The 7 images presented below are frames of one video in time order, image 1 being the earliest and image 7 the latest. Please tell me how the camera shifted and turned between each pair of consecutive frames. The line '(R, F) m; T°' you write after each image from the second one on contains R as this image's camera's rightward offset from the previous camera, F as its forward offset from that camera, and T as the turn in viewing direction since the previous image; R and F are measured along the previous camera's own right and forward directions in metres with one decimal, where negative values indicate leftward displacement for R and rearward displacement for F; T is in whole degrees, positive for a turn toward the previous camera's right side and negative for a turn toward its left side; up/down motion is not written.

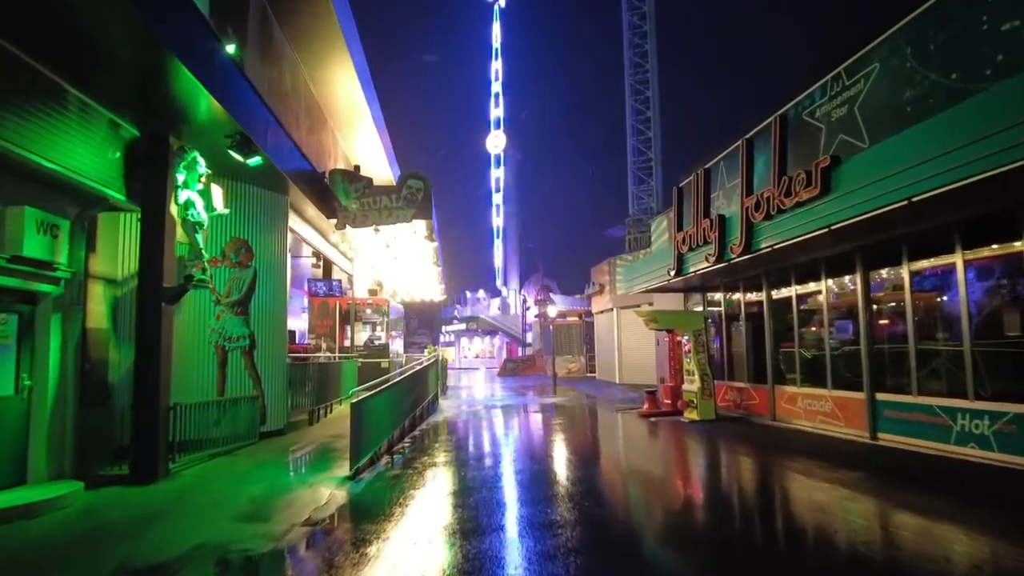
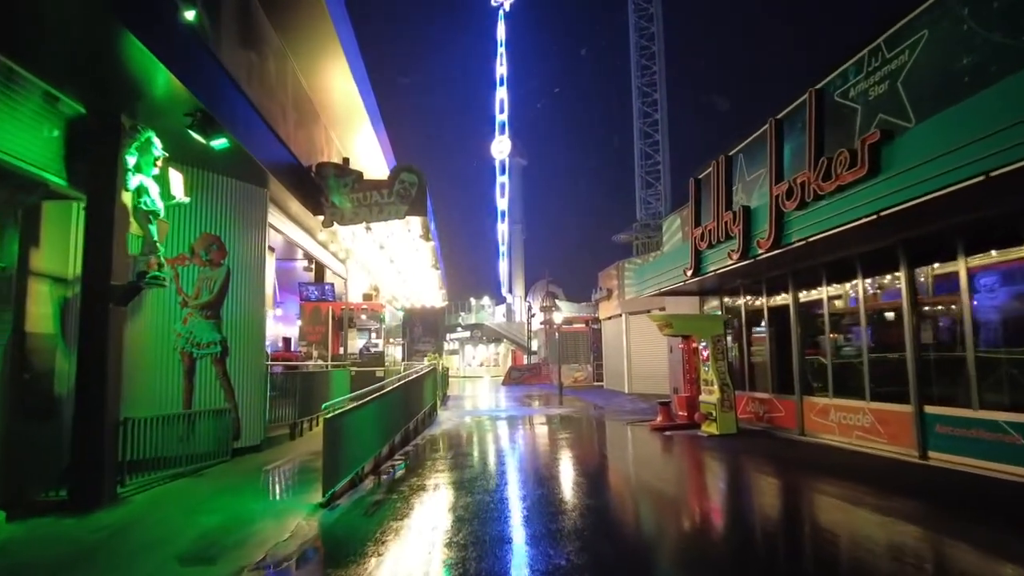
(+0.1, +1.0) m; -1°
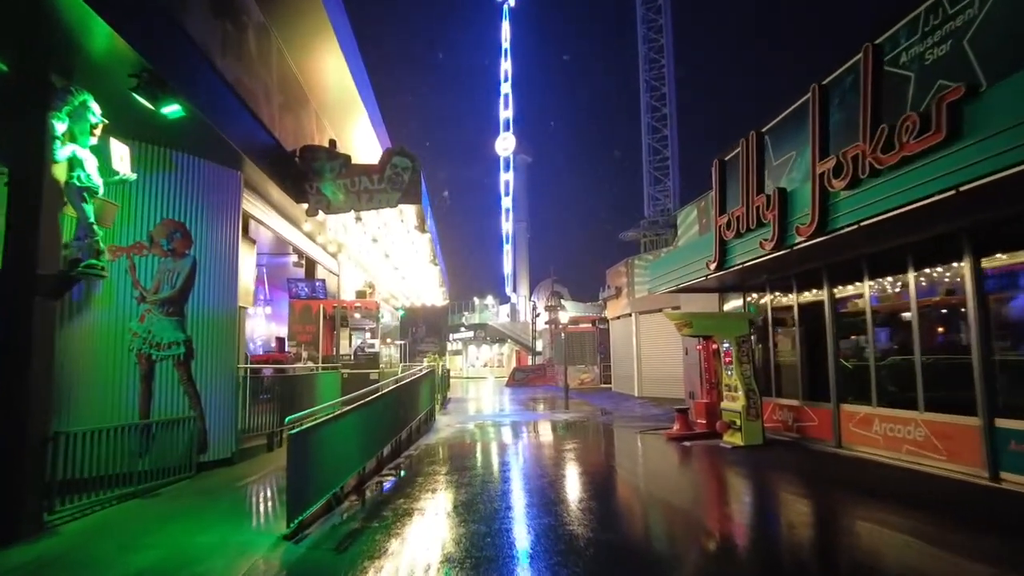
(0.0, +1.1) m; 0°
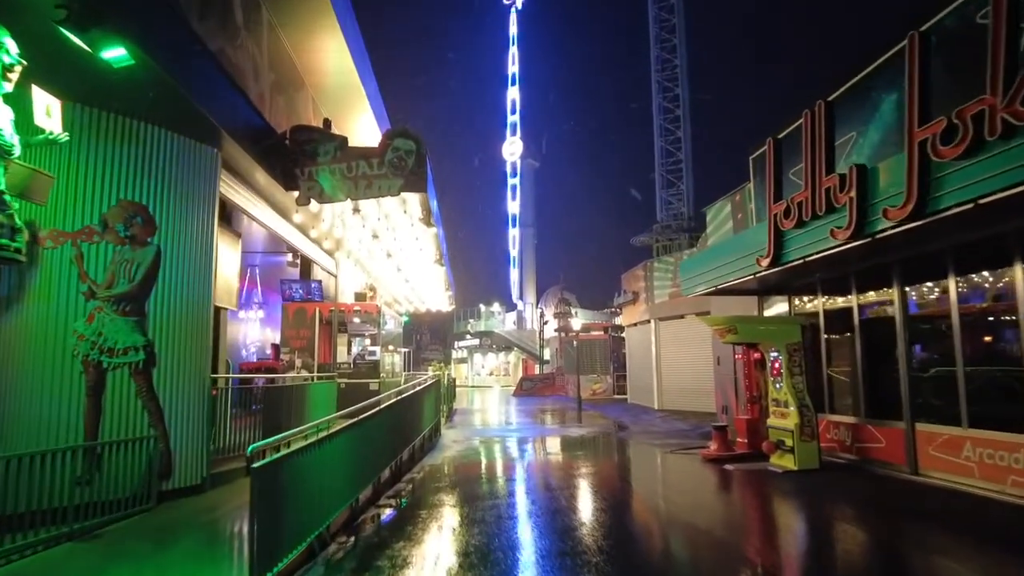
(-0.2, +1.3) m; 0°
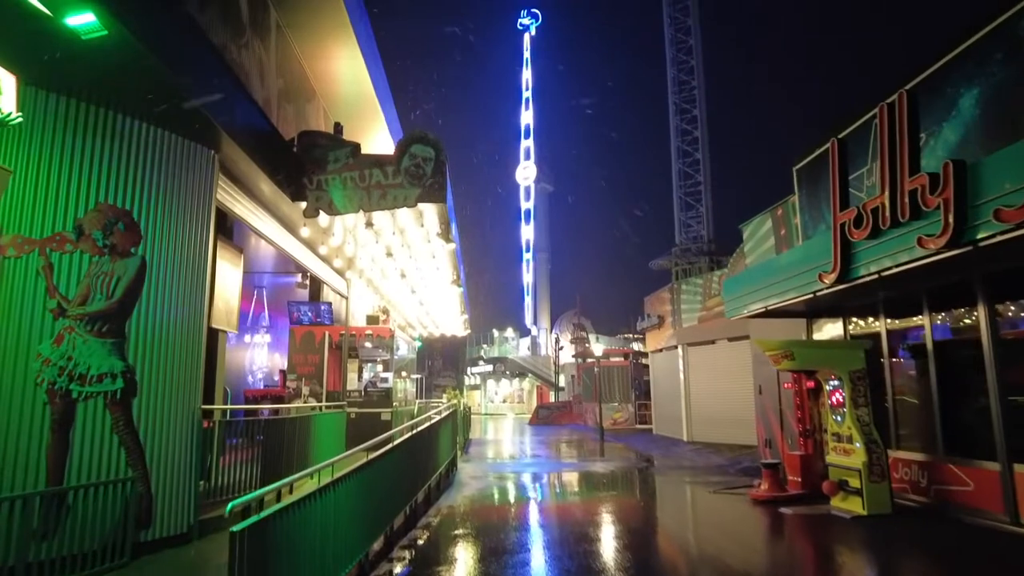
(-0.2, +0.9) m; -1°
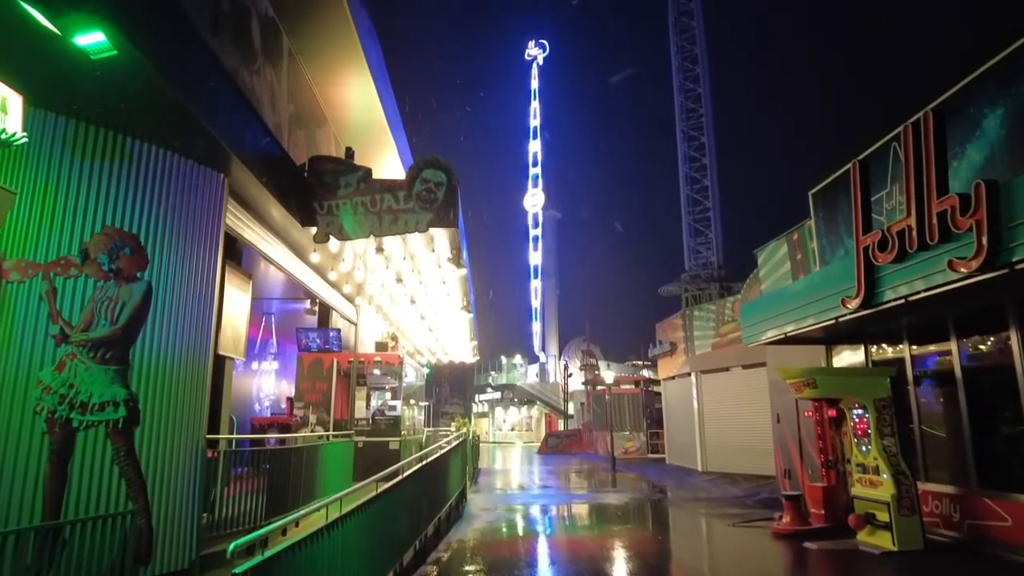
(-0.1, +0.2) m; -1°
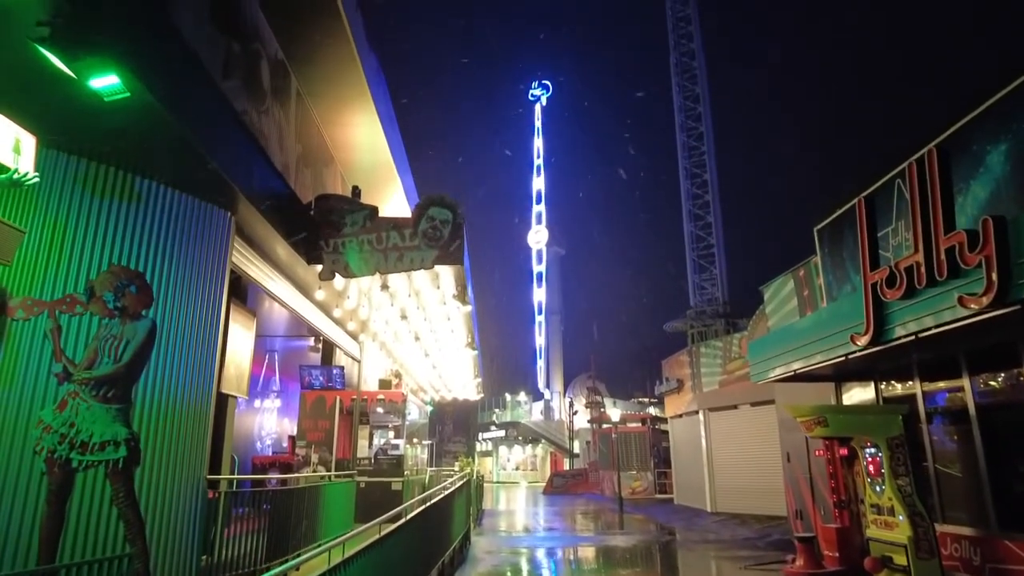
(0.0, 0.0) m; 0°
